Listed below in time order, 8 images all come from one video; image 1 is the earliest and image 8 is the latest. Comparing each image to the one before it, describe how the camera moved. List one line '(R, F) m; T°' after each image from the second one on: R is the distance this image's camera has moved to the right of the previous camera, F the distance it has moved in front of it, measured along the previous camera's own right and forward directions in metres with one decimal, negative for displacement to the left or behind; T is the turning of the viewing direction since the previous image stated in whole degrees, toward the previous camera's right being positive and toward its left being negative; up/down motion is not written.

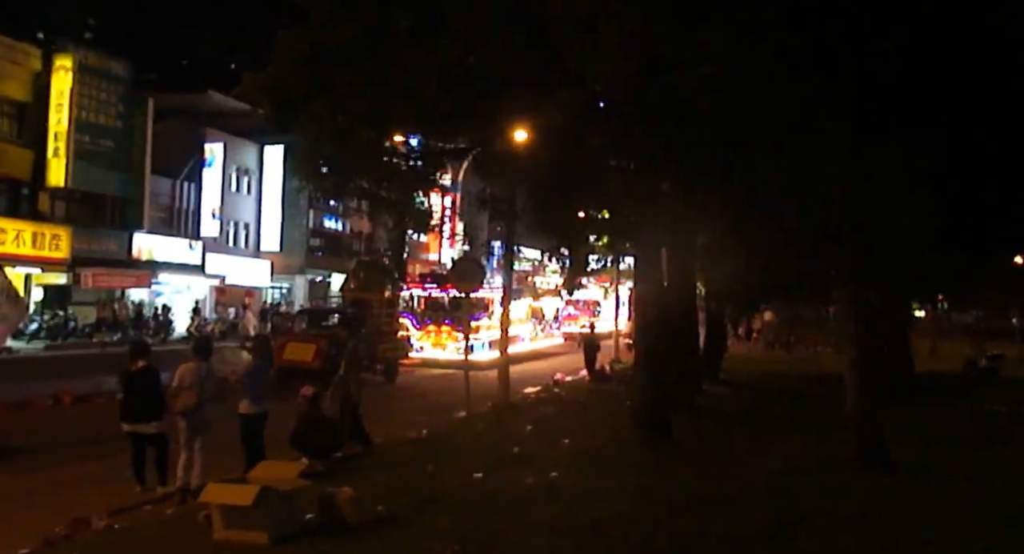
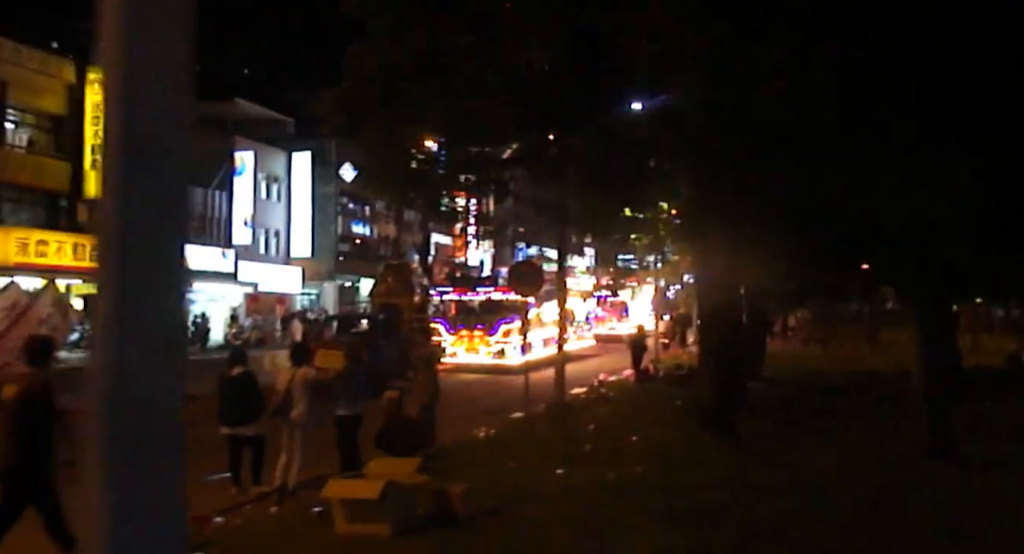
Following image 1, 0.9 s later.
(-0.9, -0.5) m; +1°
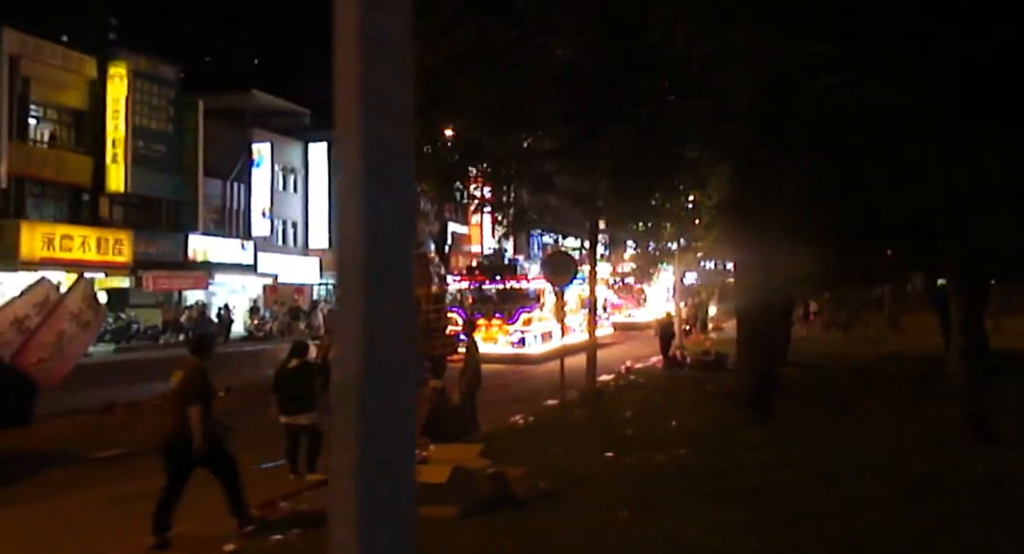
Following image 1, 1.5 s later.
(-0.6, -0.3) m; 0°
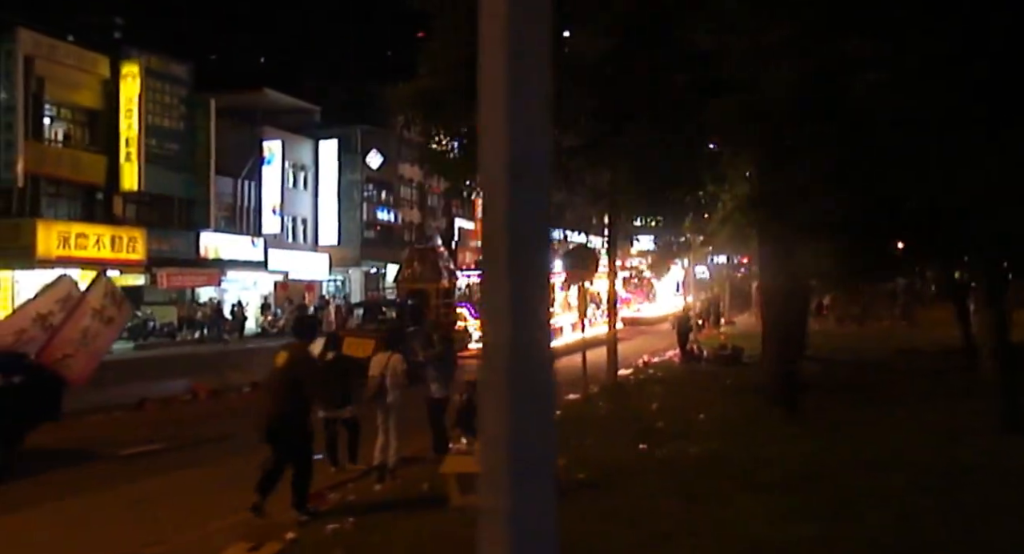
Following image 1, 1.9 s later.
(-0.5, -0.2) m; +1°
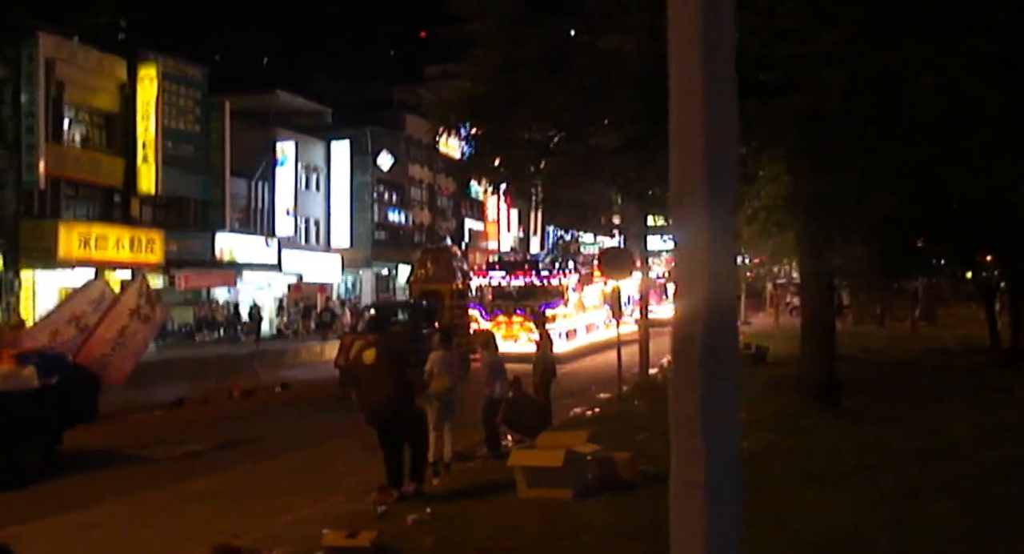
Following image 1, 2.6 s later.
(-0.8, -0.2) m; +1°
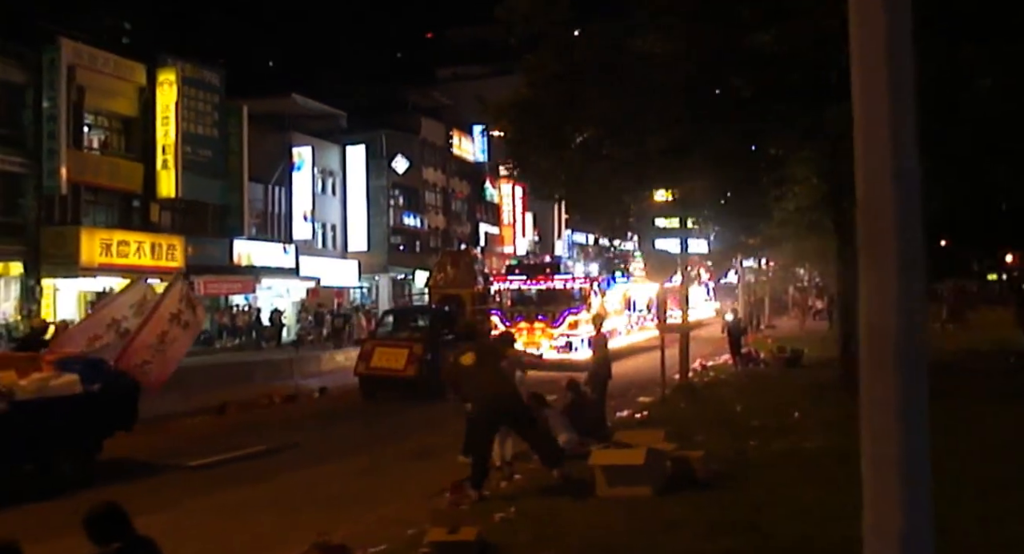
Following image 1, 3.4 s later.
(-0.9, +0.2) m; +1°
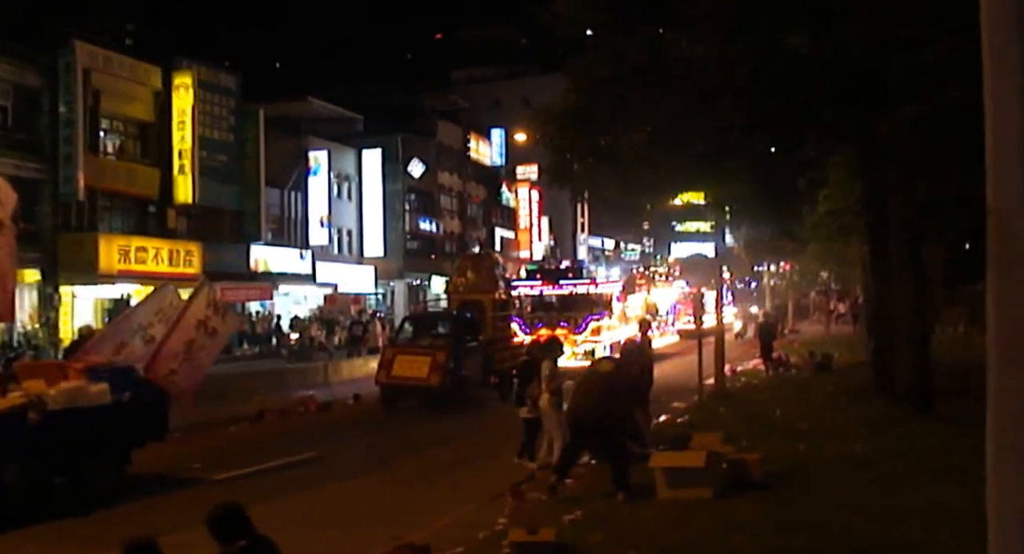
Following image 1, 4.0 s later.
(-0.6, +0.3) m; 0°
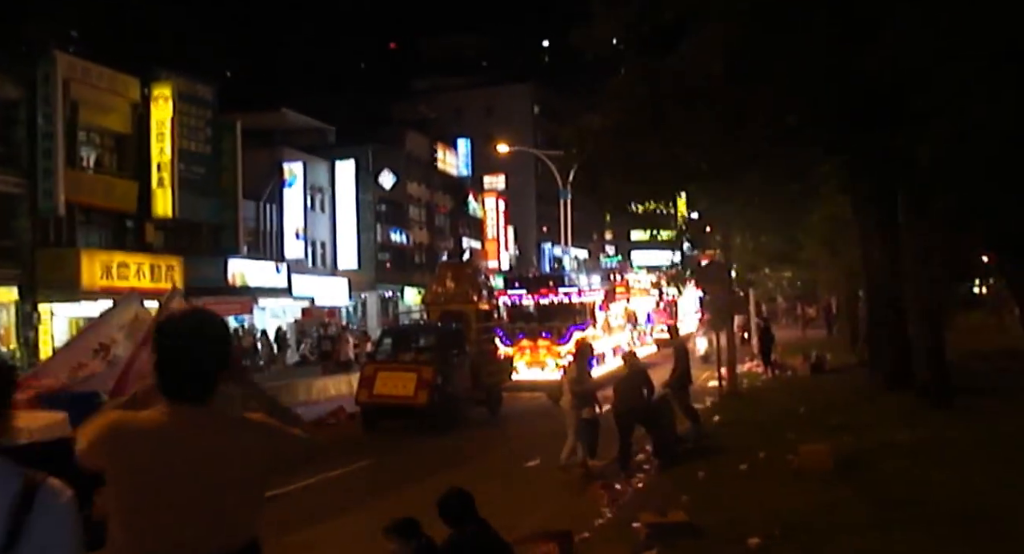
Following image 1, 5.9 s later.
(-2.0, +0.2) m; +5°
